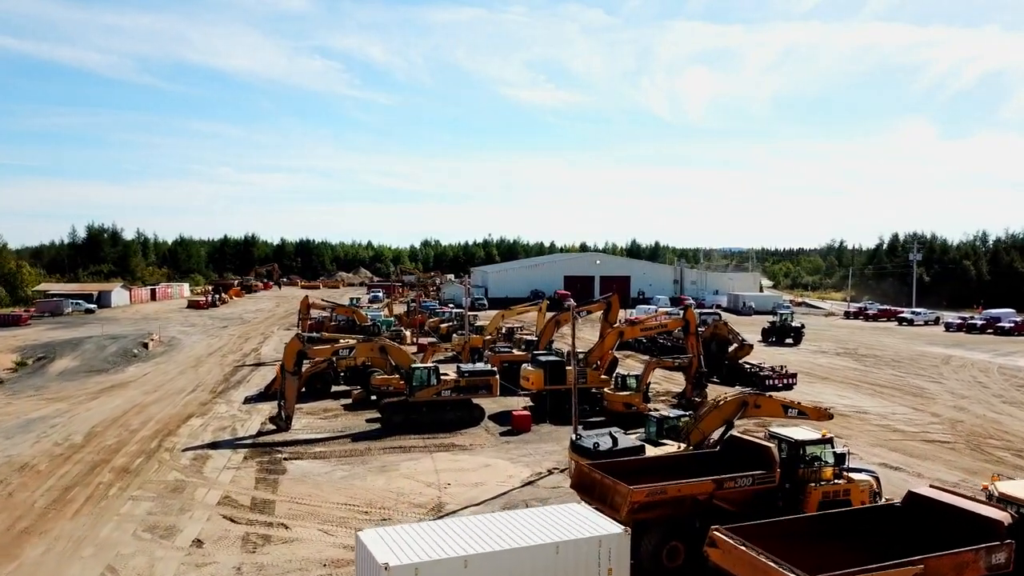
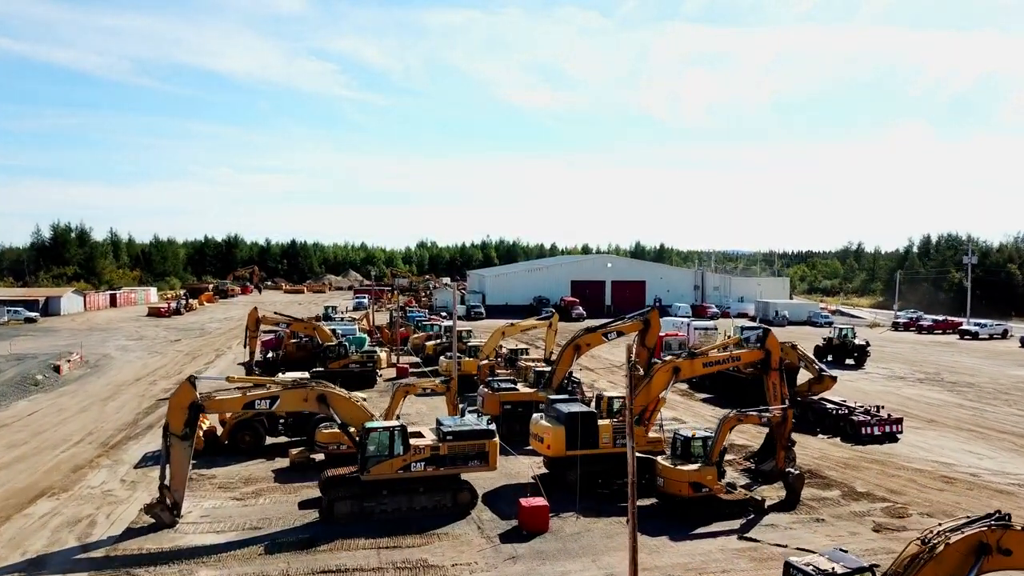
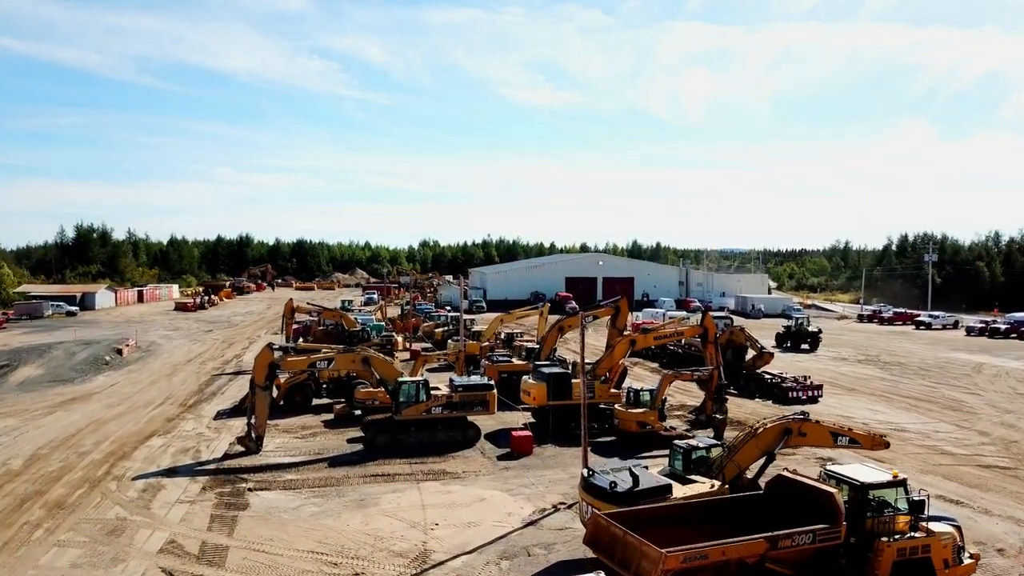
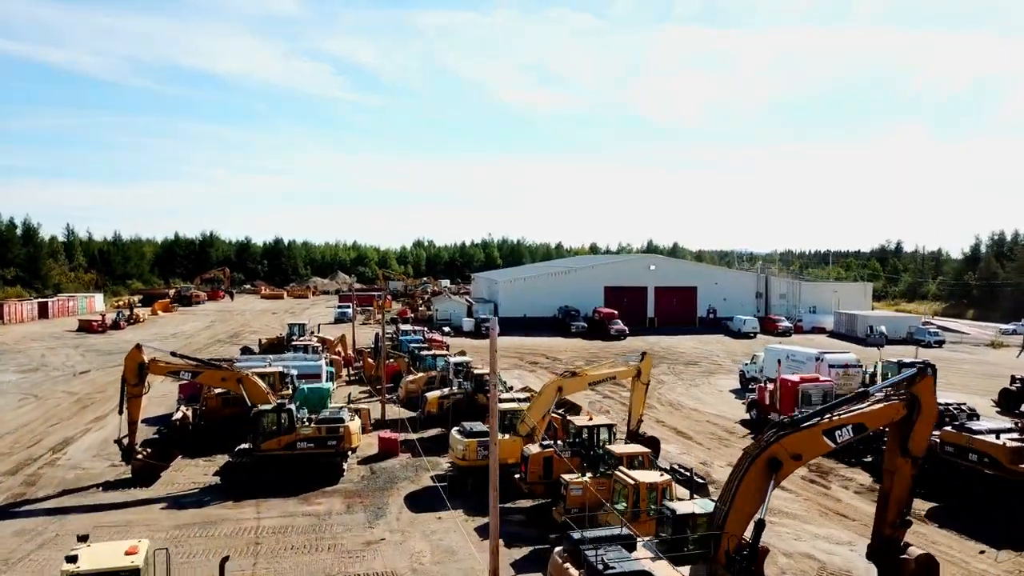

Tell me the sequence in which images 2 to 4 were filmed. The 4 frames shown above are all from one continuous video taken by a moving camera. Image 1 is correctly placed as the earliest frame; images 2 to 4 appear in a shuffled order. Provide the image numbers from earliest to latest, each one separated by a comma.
3, 2, 4
